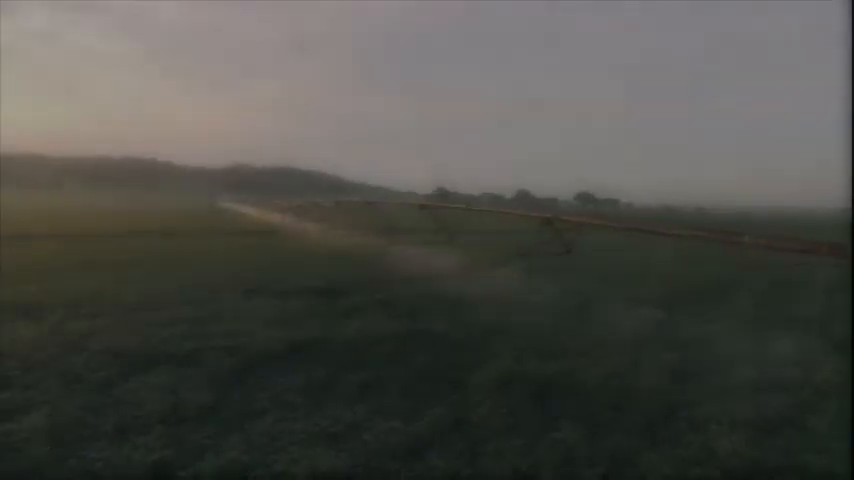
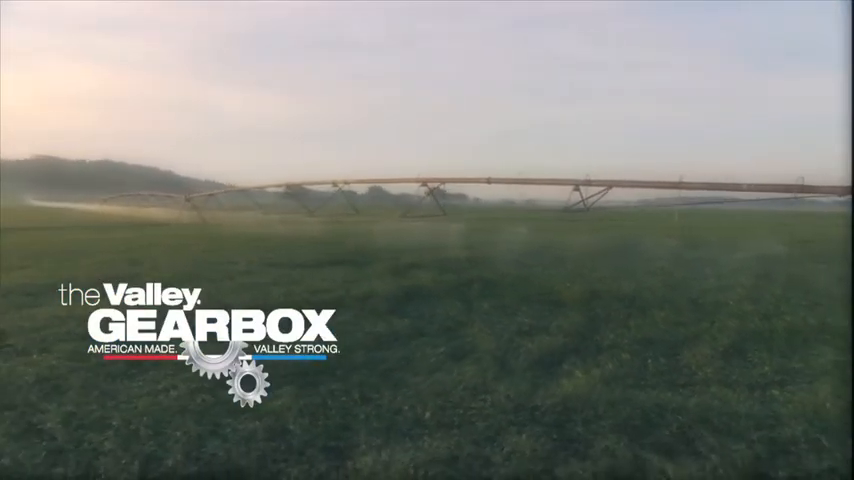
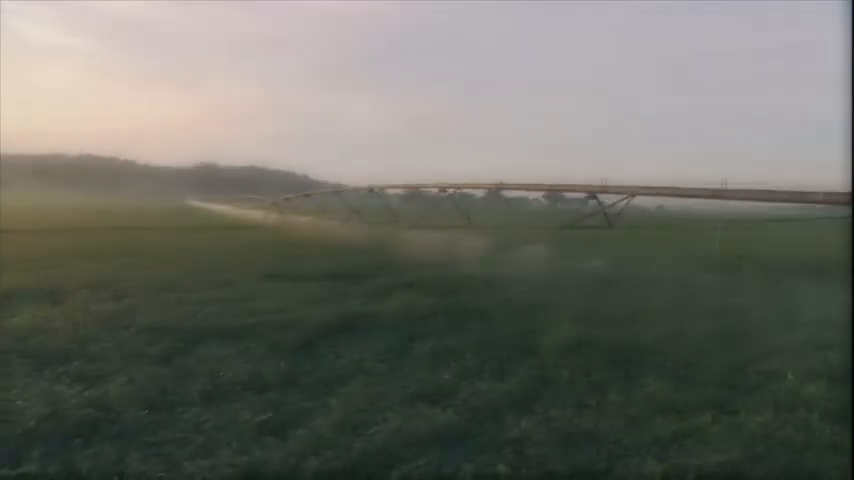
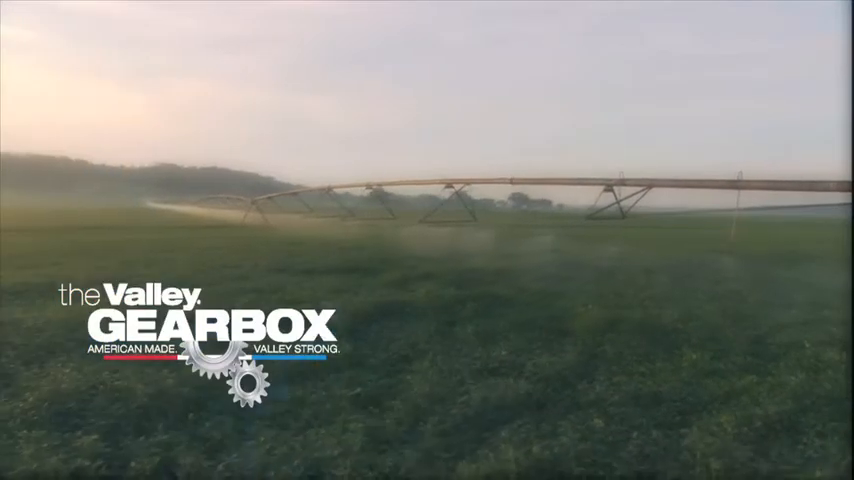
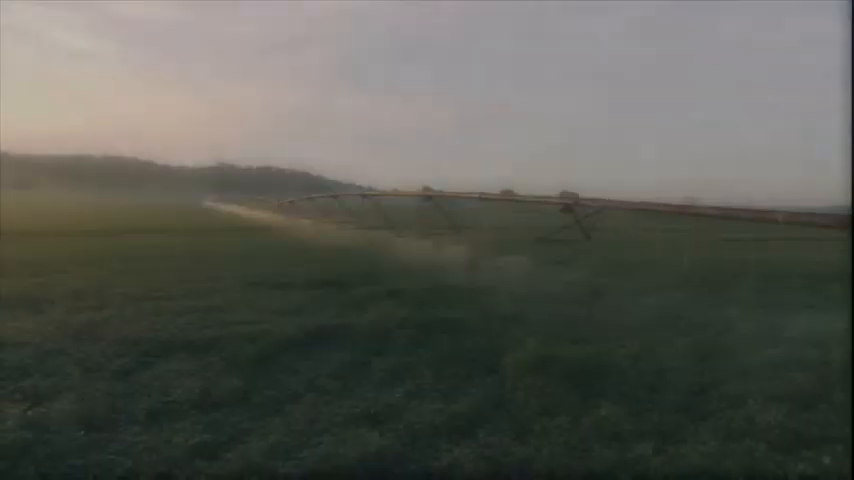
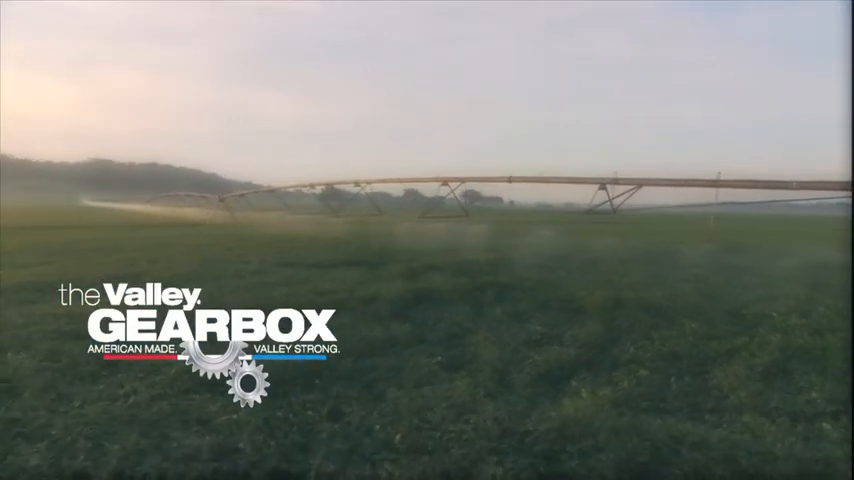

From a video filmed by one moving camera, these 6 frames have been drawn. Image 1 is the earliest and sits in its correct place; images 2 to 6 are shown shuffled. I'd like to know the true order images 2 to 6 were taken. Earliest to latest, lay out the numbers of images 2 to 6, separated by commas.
5, 3, 4, 6, 2
